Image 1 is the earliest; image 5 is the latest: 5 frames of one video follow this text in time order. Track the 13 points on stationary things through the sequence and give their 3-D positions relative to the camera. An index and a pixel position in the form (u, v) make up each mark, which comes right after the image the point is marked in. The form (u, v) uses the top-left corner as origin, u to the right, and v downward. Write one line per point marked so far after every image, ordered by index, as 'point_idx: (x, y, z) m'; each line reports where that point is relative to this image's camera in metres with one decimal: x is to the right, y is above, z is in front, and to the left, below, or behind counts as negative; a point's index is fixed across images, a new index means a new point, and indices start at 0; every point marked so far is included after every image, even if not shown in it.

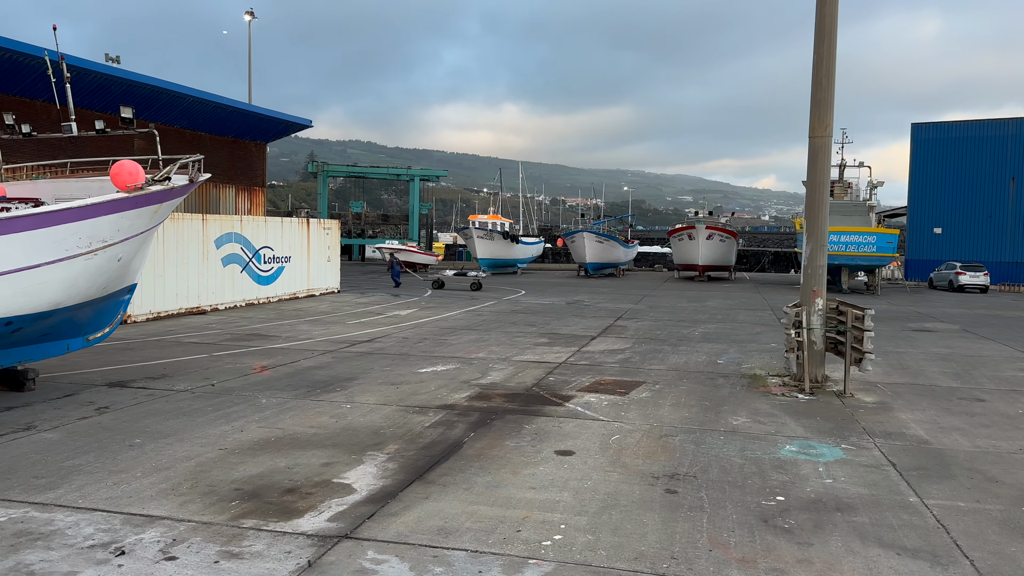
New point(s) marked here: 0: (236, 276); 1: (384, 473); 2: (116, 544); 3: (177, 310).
0: (-5.4, +0.2, +15.6) m
1: (-0.8, -1.2, +5.2) m
2: (-1.9, -1.3, +3.9) m
3: (-5.8, -0.4, +13.9) m
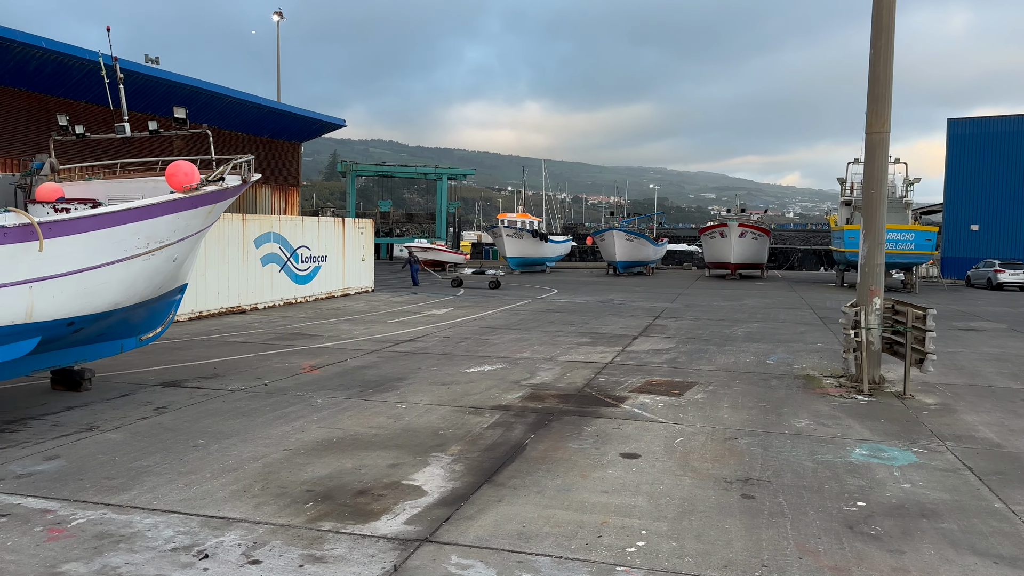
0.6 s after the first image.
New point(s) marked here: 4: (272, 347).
0: (-4.7, +0.2, +15.6) m
1: (-0.4, -1.2, +5.1) m
2: (-1.5, -1.3, +3.9) m
3: (-5.1, -0.4, +13.9) m
4: (-3.2, -0.8, +10.6) m
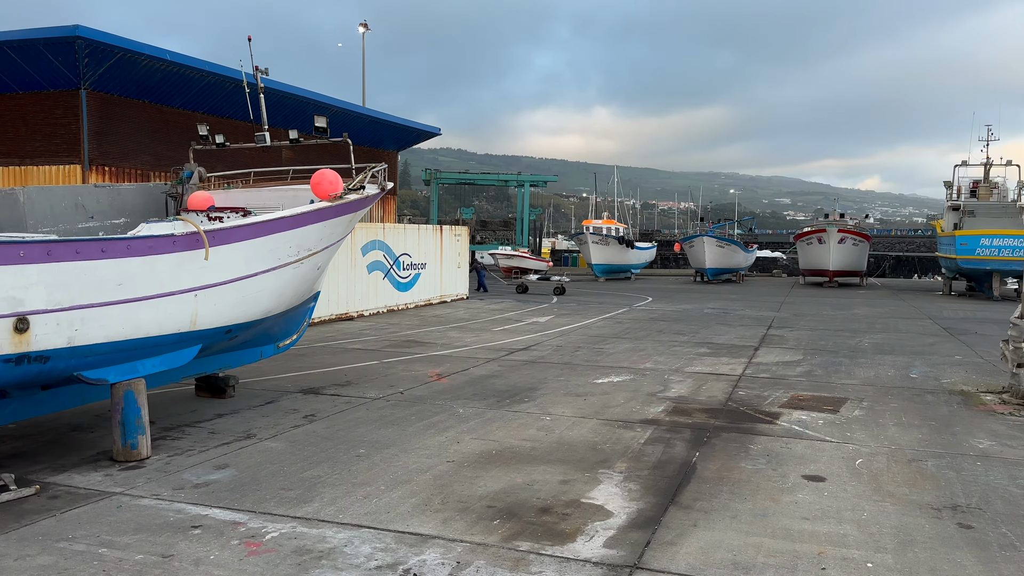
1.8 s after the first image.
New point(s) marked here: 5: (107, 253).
0: (-2.6, +0.1, +15.8) m
1: (+0.7, -1.3, +4.9) m
2: (-0.5, -1.3, +3.8) m
3: (-3.3, -0.5, +14.1) m
4: (-1.6, -0.9, +10.6) m
5: (-2.6, +0.2, +5.2) m
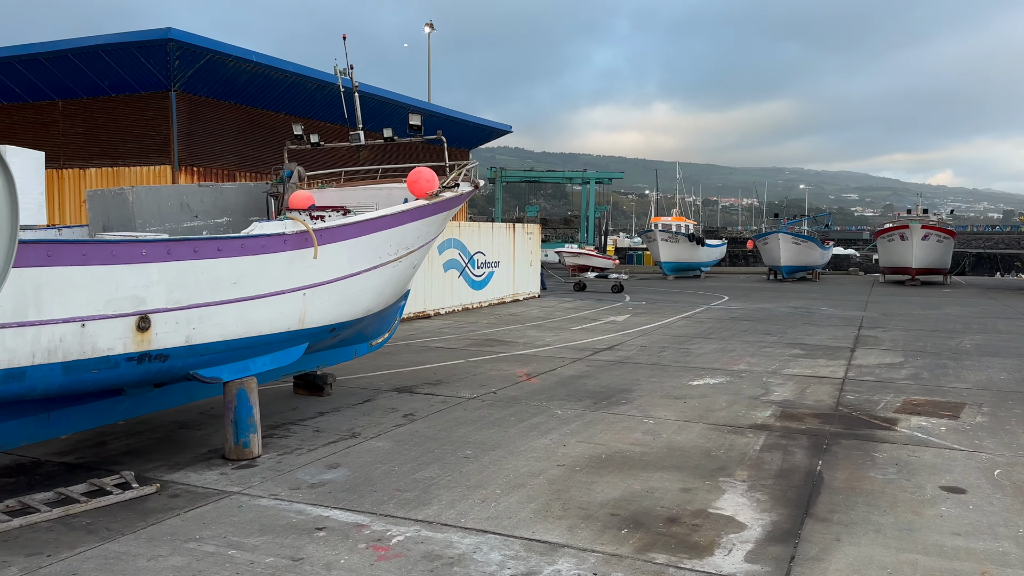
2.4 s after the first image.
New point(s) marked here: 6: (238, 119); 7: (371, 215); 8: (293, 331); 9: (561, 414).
0: (-1.1, +0.1, +15.7) m
1: (+1.4, -1.3, +4.7) m
2: (+0.1, -1.3, +3.7) m
3: (-1.9, -0.5, +14.1) m
4: (-0.5, -0.9, +10.5) m
5: (-1.9, +0.2, +5.2) m
6: (-4.7, +2.9, +13.6) m
7: (-1.1, +0.6, +6.4) m
8: (-1.6, -0.3, +5.9) m
9: (+0.4, -1.1, +7.0) m
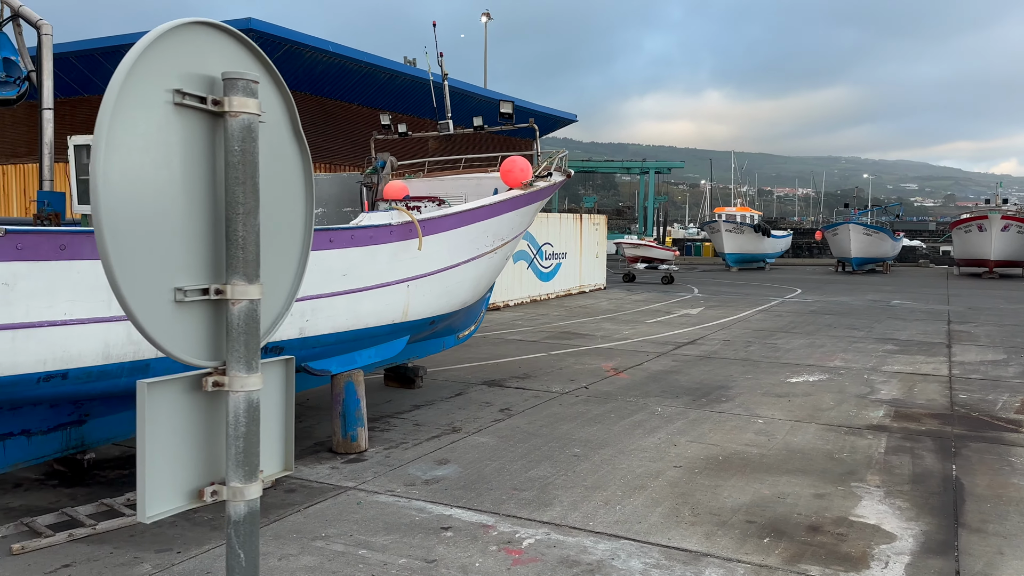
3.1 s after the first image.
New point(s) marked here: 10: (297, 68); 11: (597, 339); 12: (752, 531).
0: (+0.2, +0.3, +15.6) m
1: (+2.1, -1.2, +4.4) m
2: (+0.8, -1.3, +3.5) m
3: (-0.6, -0.3, +14.0) m
4: (+0.6, -0.8, +10.4) m
5: (-1.1, +0.3, +5.1) m
6: (-3.4, +3.0, +13.6) m
7: (-0.3, +0.6, +6.2) m
8: (-0.8, -0.3, +5.8) m
9: (+1.3, -1.0, +6.8) m
10: (-3.4, +3.5, +12.8) m
11: (+1.2, -0.7, +11.4) m
12: (+1.2, -1.2, +4.1) m
